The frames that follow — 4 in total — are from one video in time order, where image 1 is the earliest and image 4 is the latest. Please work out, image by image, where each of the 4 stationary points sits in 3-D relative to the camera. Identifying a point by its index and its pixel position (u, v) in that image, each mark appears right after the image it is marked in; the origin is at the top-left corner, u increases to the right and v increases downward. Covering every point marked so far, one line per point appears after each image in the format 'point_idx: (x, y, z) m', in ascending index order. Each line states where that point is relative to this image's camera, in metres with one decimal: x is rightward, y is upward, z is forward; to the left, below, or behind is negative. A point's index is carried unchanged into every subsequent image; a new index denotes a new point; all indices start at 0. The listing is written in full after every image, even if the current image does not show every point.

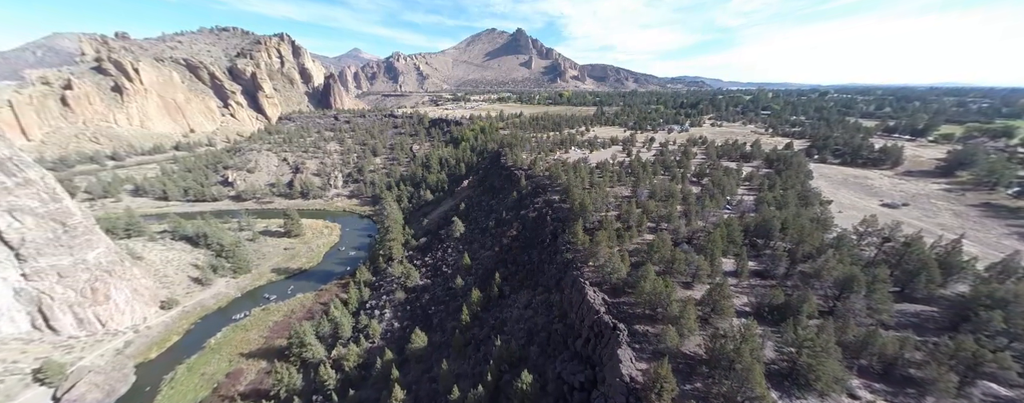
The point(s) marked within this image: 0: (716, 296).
0: (+14.1, -6.5, +20.0) m
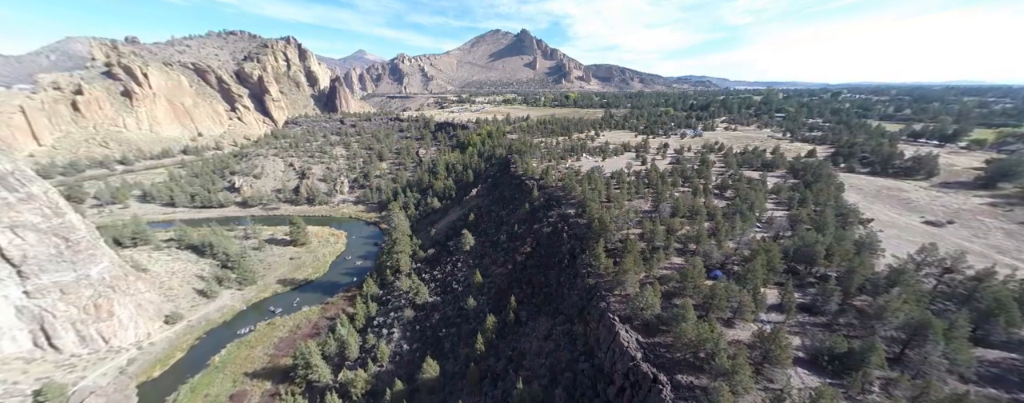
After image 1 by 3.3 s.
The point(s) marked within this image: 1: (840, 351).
0: (+15.7, -8.6, +17.7) m
1: (+20.3, -9.3, +18.1) m
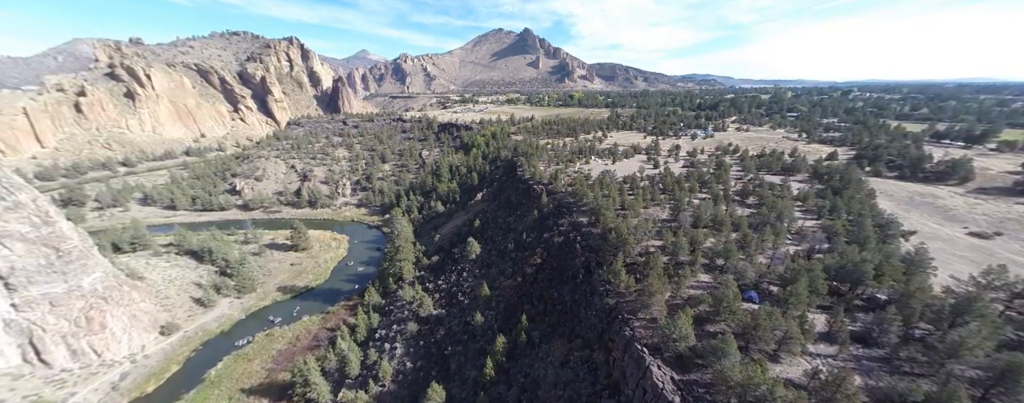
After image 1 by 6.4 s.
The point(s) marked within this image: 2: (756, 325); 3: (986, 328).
0: (+16.8, -9.8, +15.2) m
1: (+21.4, -10.5, +15.5) m
2: (+16.5, -8.3, +19.7) m
3: (+28.8, -7.7, +17.8) m
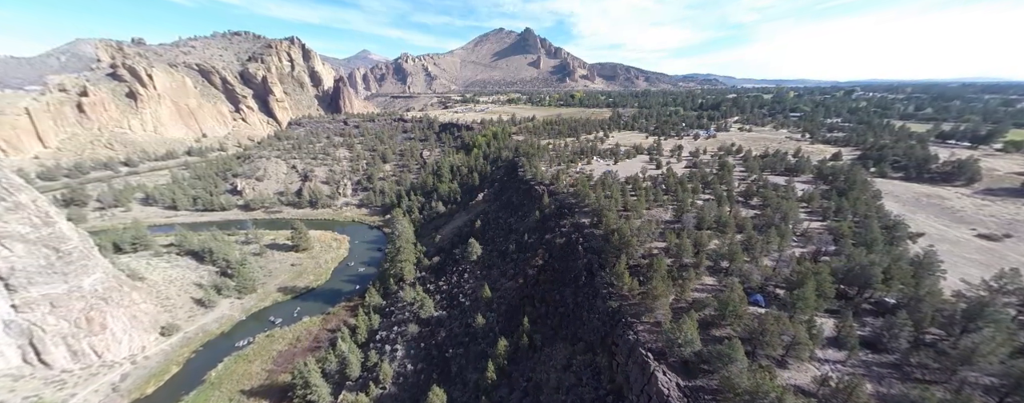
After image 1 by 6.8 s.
0: (+17.0, -10.0, +14.8) m
1: (+21.5, -10.6, +15.1) m
2: (+16.6, -8.5, +19.3) m
3: (+28.9, -7.9, +17.4) m
